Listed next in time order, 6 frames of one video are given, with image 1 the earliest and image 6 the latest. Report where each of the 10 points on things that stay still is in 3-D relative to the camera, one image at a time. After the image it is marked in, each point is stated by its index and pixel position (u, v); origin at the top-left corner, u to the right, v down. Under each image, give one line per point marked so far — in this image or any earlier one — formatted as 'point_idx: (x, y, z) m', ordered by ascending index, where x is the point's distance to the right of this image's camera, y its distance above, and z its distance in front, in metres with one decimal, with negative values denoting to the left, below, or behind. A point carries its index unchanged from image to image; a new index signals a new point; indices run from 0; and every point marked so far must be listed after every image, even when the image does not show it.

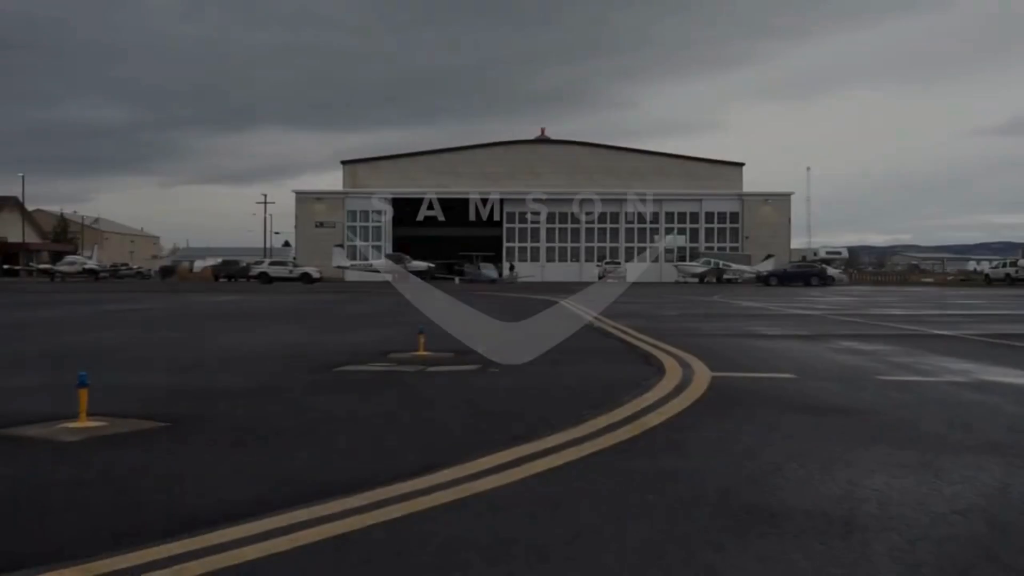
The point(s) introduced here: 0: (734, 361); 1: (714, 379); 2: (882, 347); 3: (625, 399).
0: (+3.3, -1.1, +12.6) m
1: (+2.4, -1.1, +10.0) m
2: (+6.8, -1.1, +15.4) m
3: (+1.1, -1.1, +8.6) m
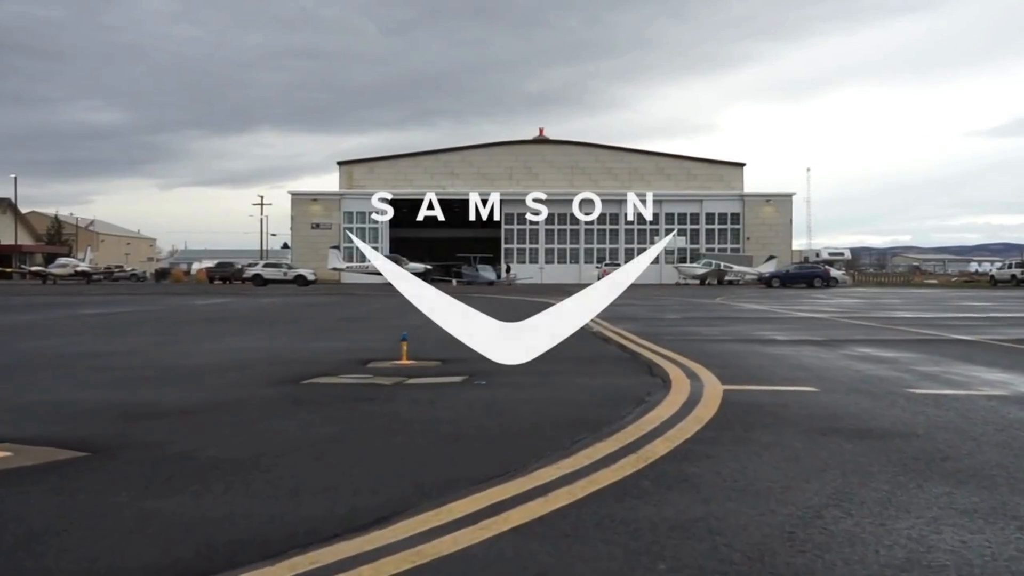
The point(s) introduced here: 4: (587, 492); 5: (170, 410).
0: (+3.2, -1.1, +11.5) m
1: (+2.2, -1.1, +8.9) m
2: (+6.6, -1.1, +14.3) m
3: (+1.0, -1.2, +7.5) m
4: (+0.4, -1.2, +5.0) m
5: (-3.3, -1.2, +8.3) m
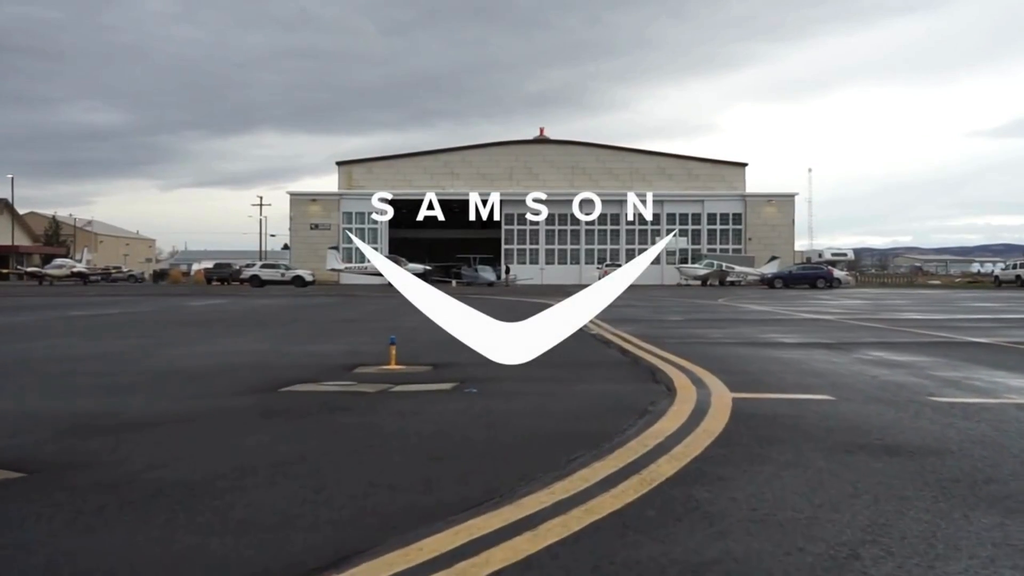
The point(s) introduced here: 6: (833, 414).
0: (+3.1, -1.1, +10.8) m
1: (+2.1, -1.1, +8.3) m
2: (+6.6, -1.1, +13.6) m
3: (+0.9, -1.2, +6.8) m
4: (+0.4, -1.2, +4.3) m
5: (-3.4, -1.2, +7.7) m
6: (+2.9, -1.2, +7.7) m
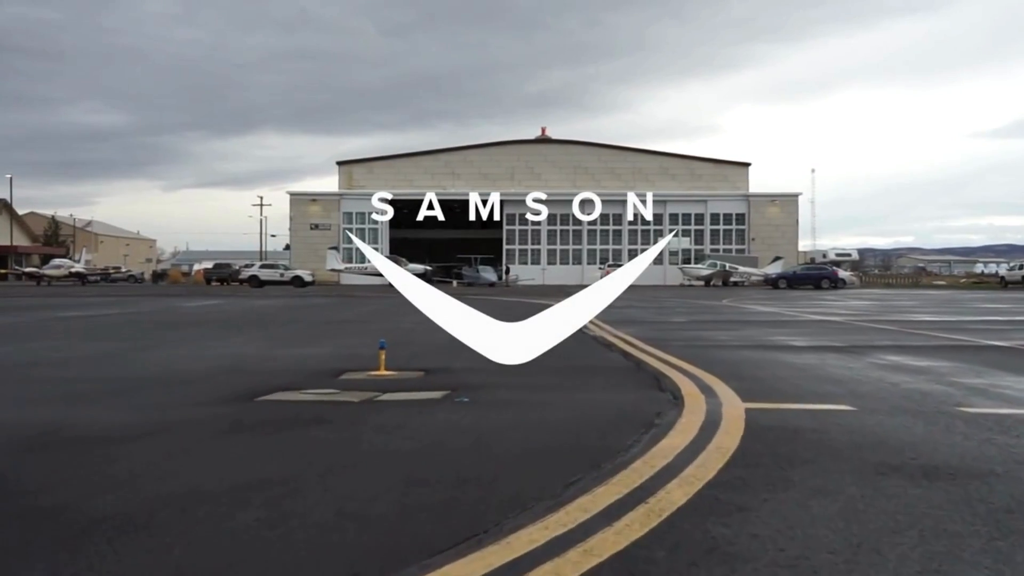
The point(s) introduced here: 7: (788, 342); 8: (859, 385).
0: (+3.1, -1.1, +10.1) m
1: (+2.1, -1.1, +7.6) m
2: (+6.5, -1.1, +12.9) m
3: (+0.9, -1.2, +6.1) m
4: (+0.3, -1.2, +3.7) m
5: (-3.5, -1.2, +7.0) m
6: (+2.9, -1.2, +7.0) m
7: (+5.5, -1.1, +17.0) m
8: (+4.1, -1.2, +10.1) m
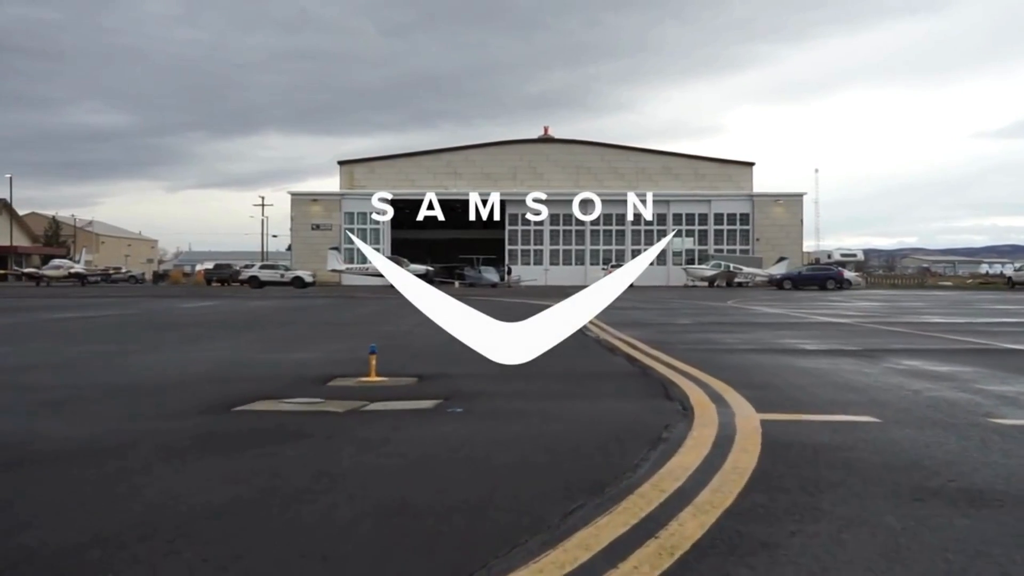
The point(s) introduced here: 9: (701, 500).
0: (+3.0, -1.2, +9.5) m
1: (+2.1, -1.2, +7.0) m
2: (+6.5, -1.2, +12.3) m
3: (+0.8, -1.2, +5.5) m
4: (+0.2, -1.2, +3.1) m
5: (-3.5, -1.2, +6.4) m
6: (+2.8, -1.2, +6.4) m
7: (+5.5, -1.1, +16.4) m
8: (+4.1, -1.2, +9.5) m
9: (+1.1, -1.2, +4.8) m
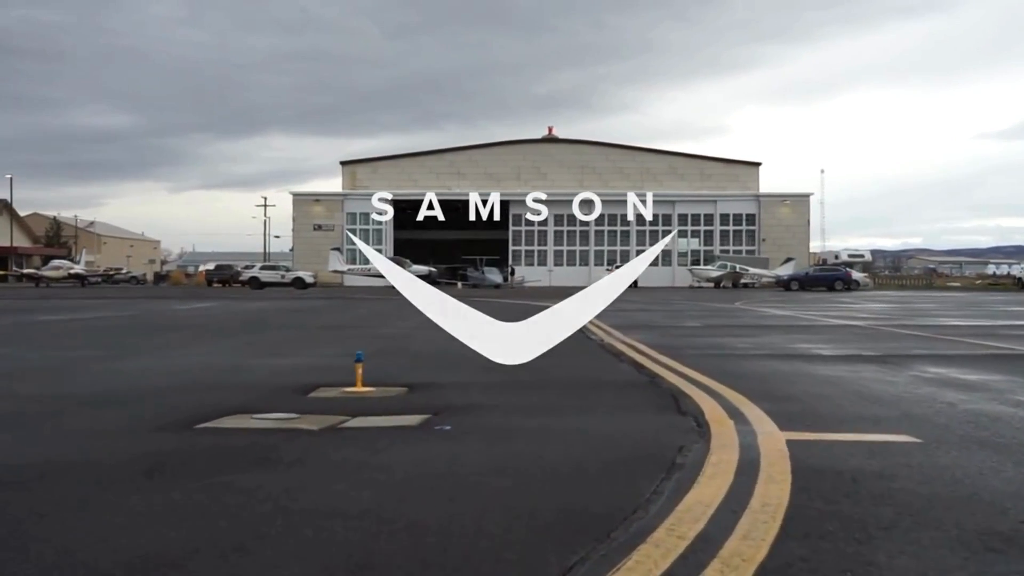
0: (+3.0, -1.2, +8.7) m
1: (+2.0, -1.2, +6.2) m
2: (+6.5, -1.2, +11.5) m
3: (+0.8, -1.2, +4.7) m
4: (+0.2, -1.2, +2.2) m
5: (-3.5, -1.3, +5.6) m
6: (+2.8, -1.2, +5.6) m
7: (+5.5, -1.1, +15.6) m
8: (+4.1, -1.2, +8.6) m
9: (+1.0, -1.2, +4.0) m
